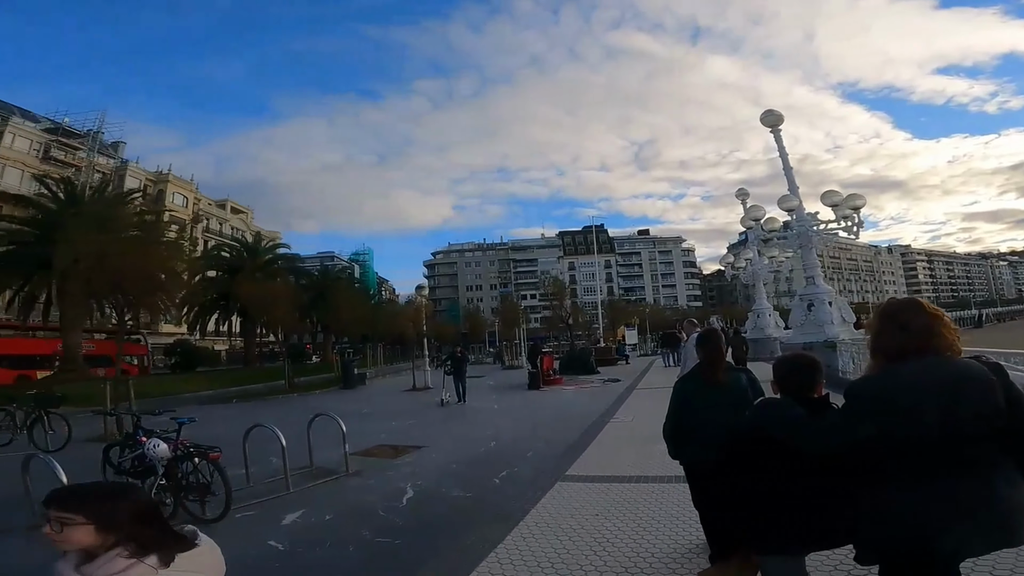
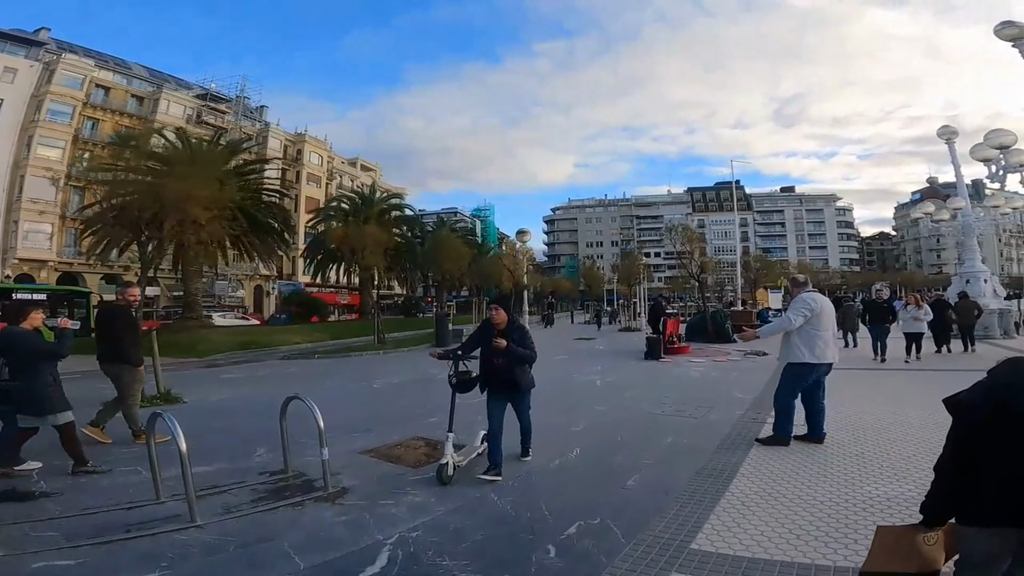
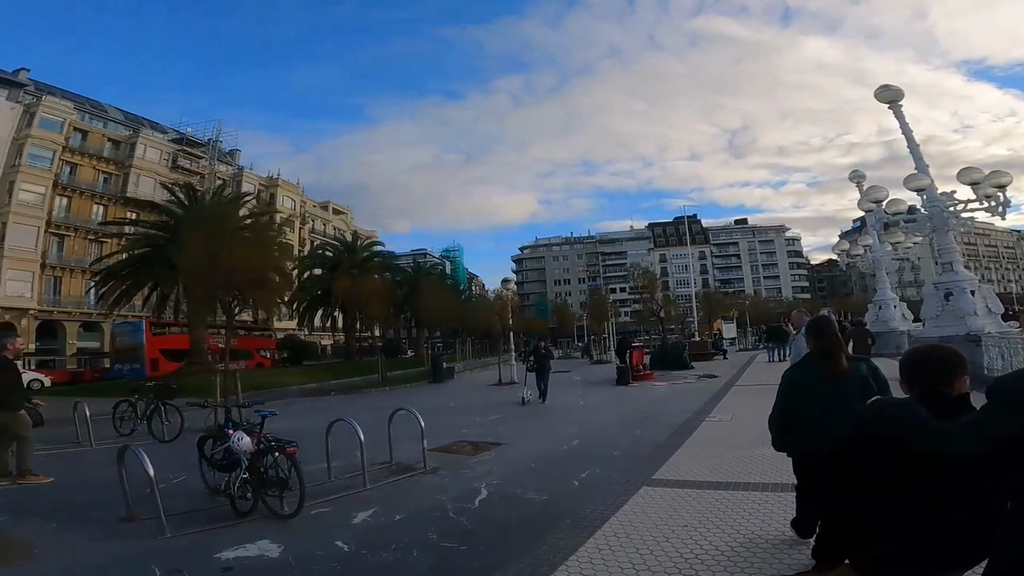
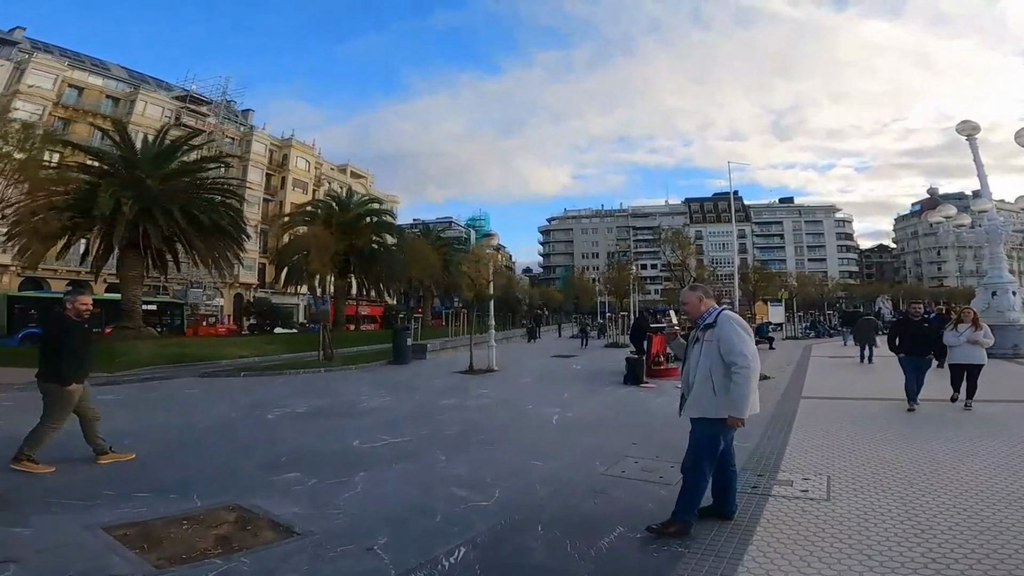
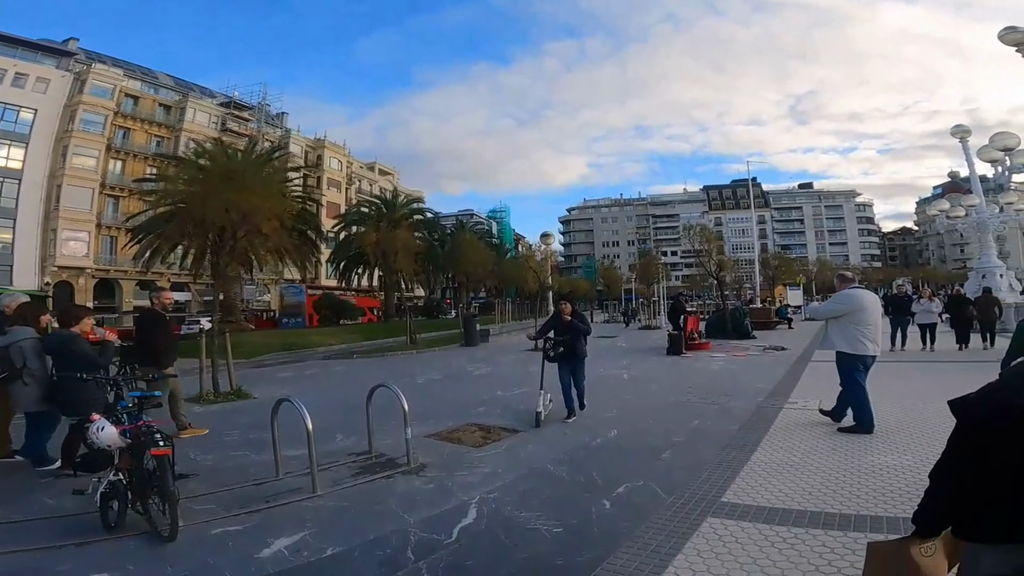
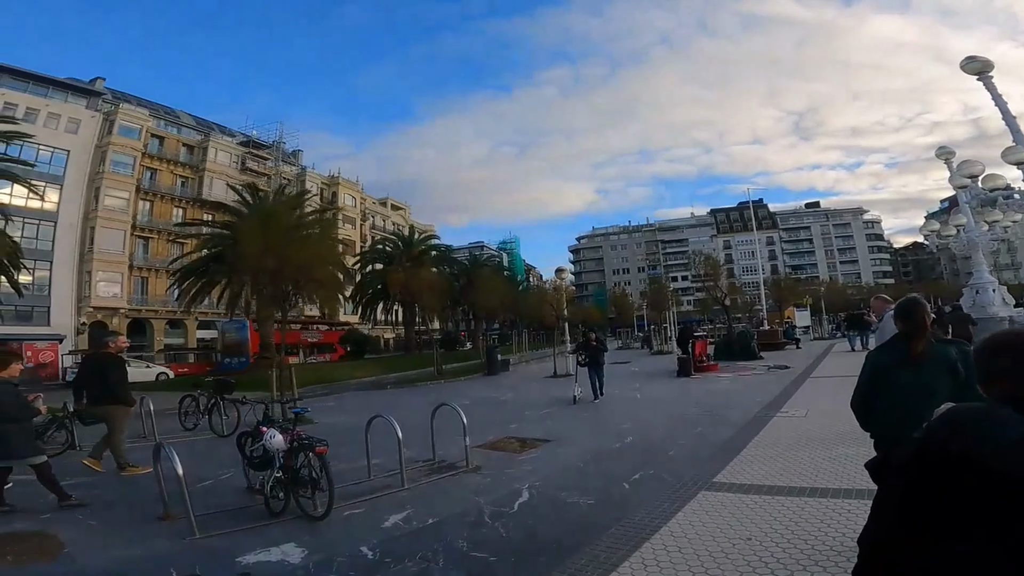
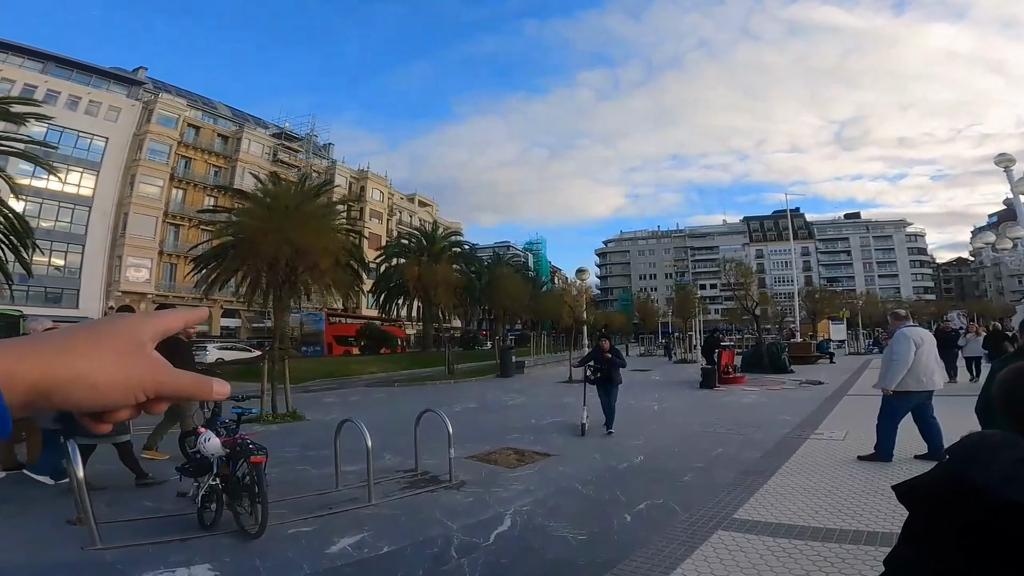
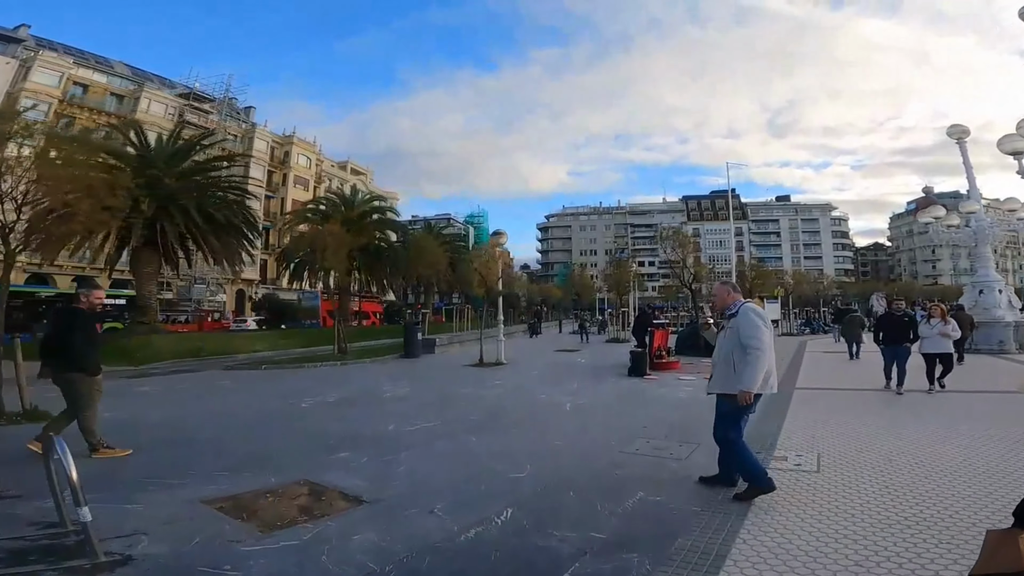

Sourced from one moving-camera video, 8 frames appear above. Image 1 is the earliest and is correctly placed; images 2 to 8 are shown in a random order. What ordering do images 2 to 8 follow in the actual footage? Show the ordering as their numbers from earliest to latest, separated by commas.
3, 6, 7, 5, 2, 8, 4
